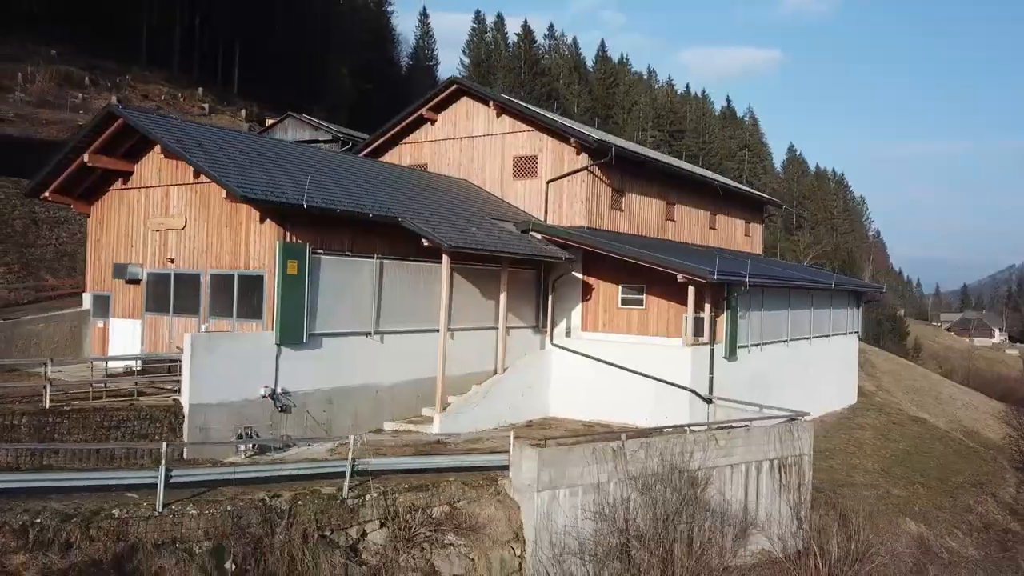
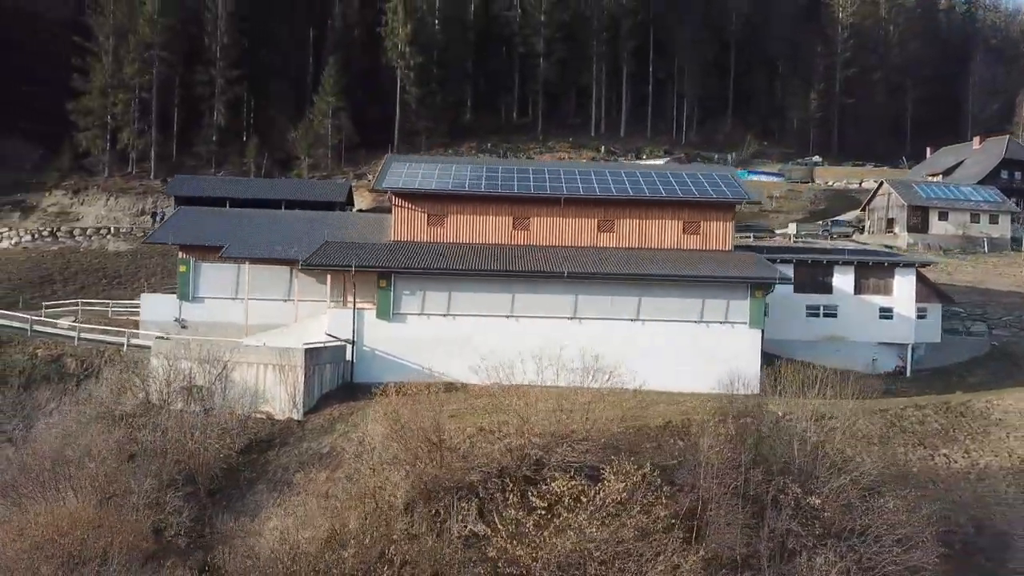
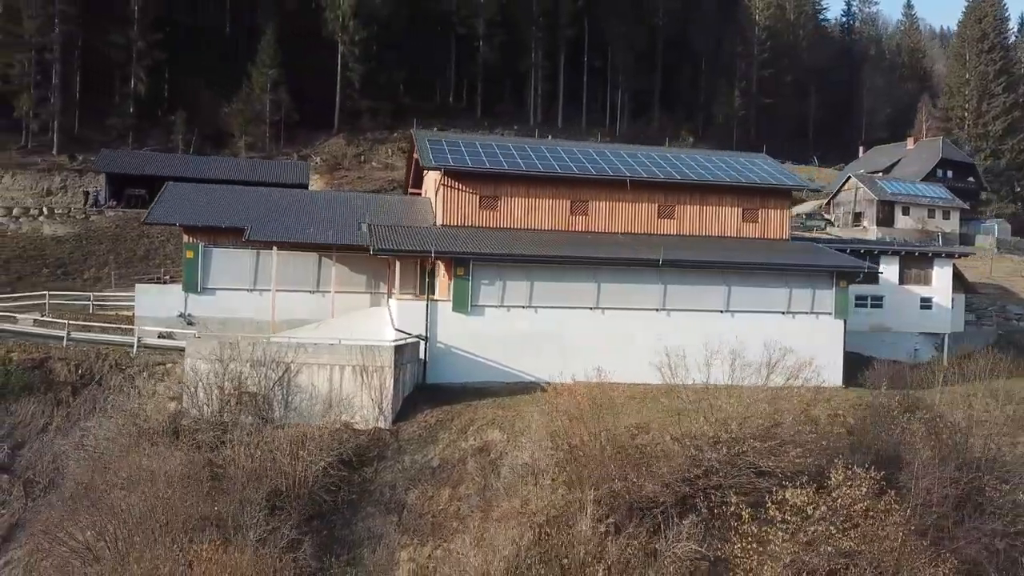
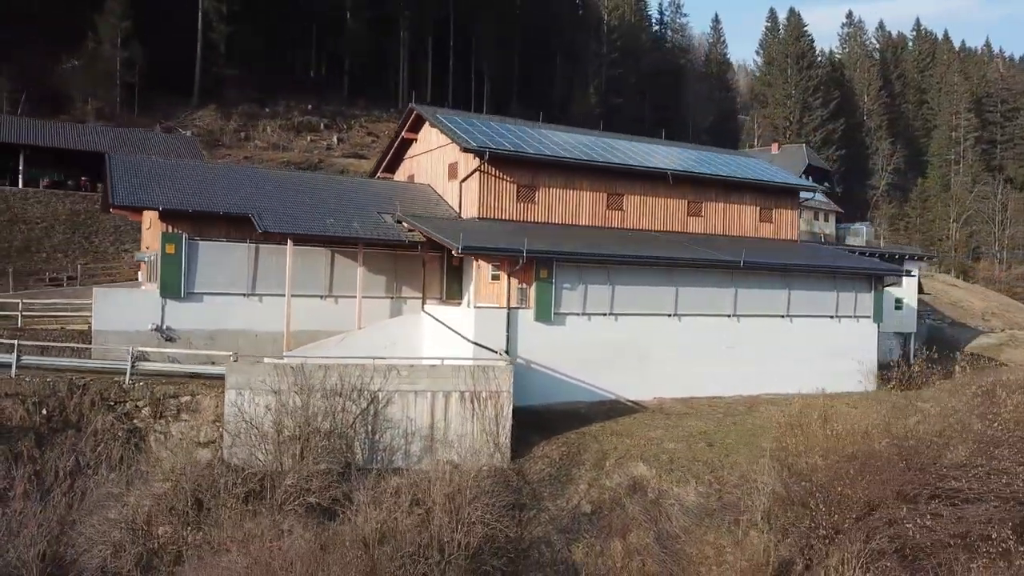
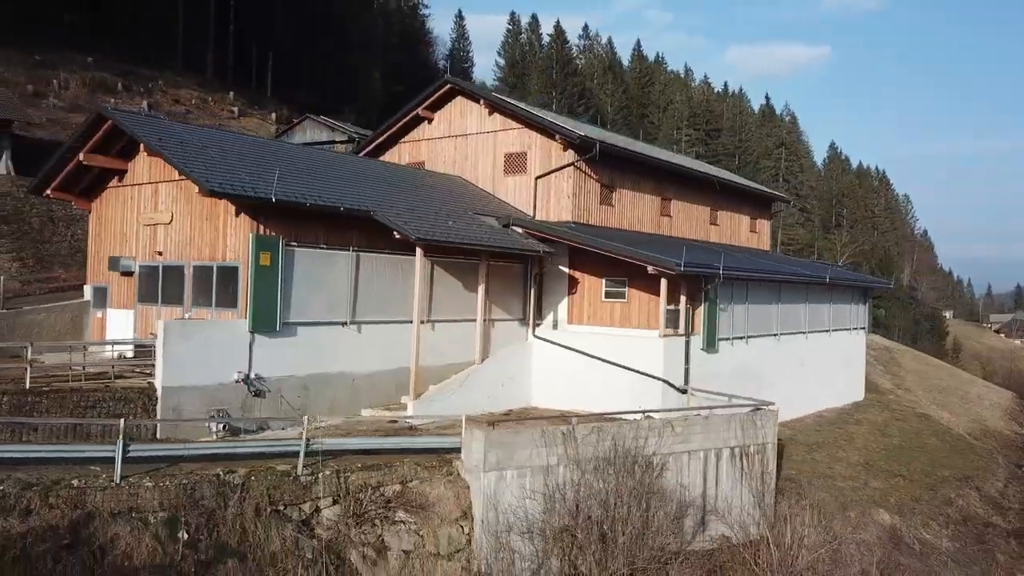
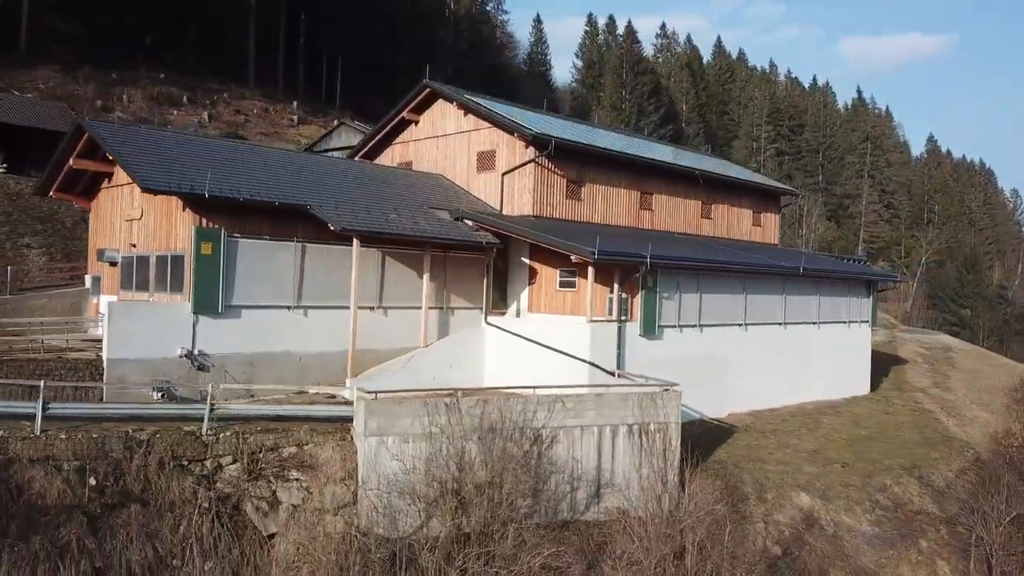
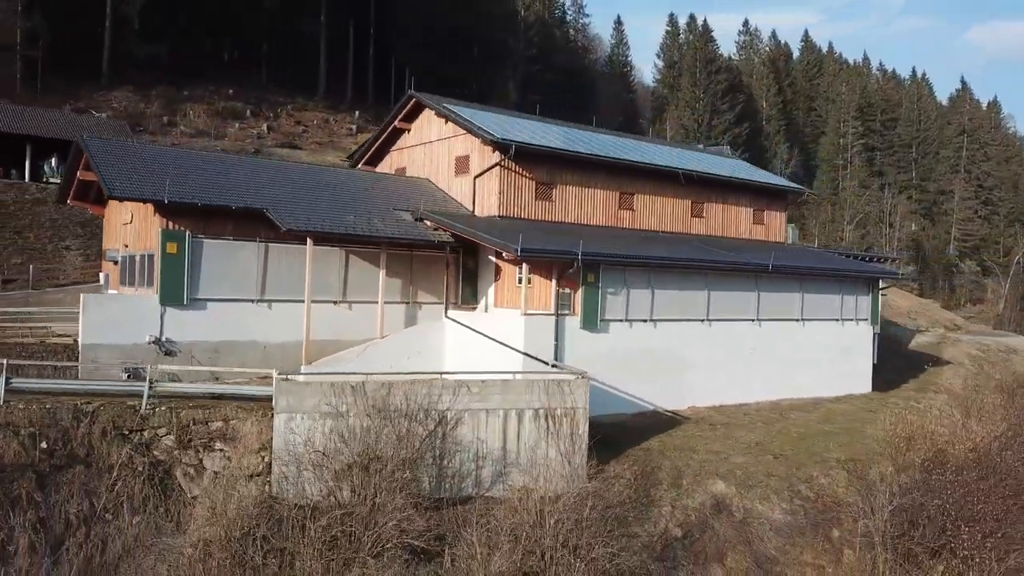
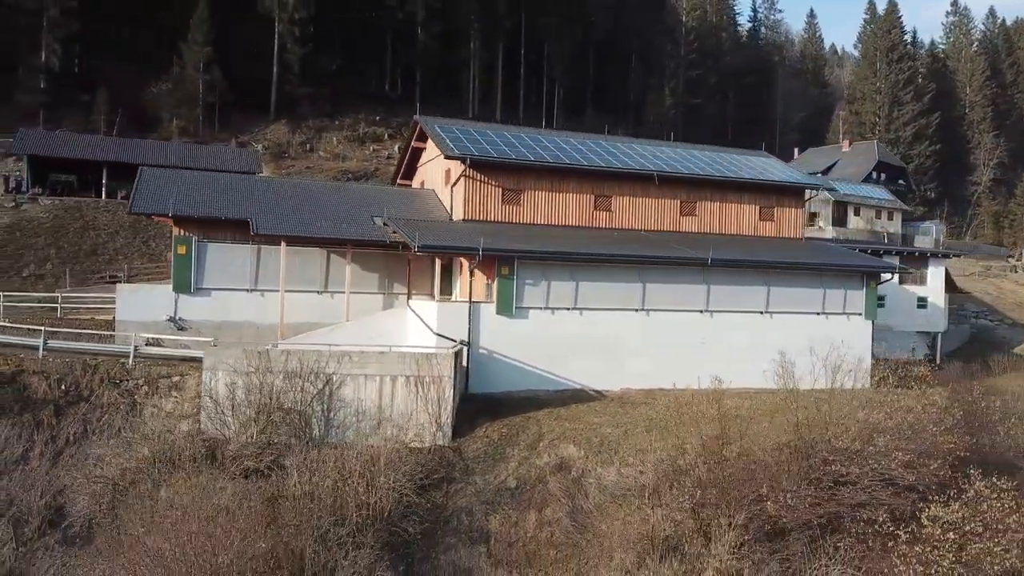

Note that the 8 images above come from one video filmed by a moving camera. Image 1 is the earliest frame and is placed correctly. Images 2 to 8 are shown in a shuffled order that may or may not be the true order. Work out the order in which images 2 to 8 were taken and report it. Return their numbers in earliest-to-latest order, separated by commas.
5, 6, 7, 4, 8, 3, 2
